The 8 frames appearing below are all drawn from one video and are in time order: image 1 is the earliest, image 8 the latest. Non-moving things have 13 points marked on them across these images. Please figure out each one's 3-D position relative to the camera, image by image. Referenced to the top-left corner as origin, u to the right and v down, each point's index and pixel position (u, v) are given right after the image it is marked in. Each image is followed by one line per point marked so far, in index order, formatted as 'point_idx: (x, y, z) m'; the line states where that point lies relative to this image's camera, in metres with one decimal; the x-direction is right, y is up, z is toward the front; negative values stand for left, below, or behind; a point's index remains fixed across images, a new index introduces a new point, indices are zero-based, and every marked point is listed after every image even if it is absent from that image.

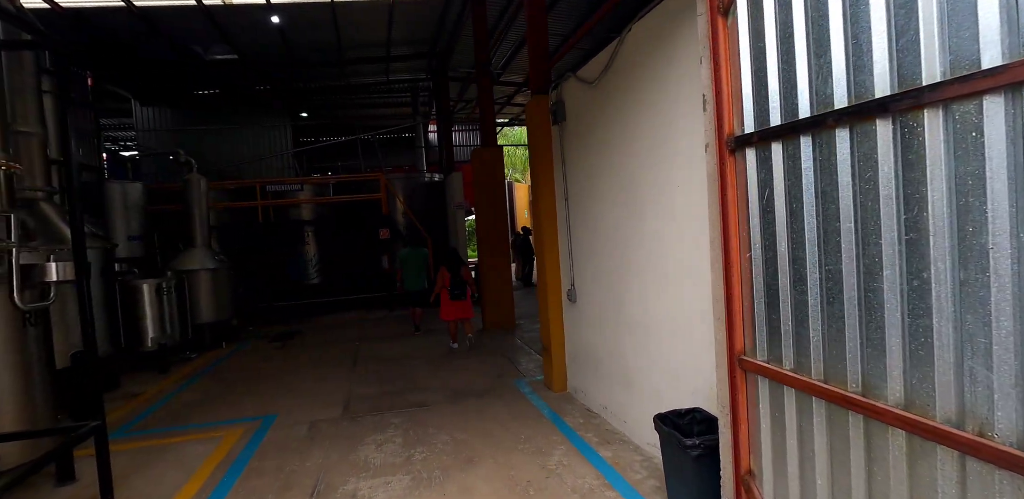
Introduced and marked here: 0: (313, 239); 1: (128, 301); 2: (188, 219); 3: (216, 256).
0: (-4.2, +0.2, +10.2) m
1: (-4.9, -0.6, +6.2) m
2: (-5.2, +0.5, +7.7) m
3: (-4.7, -0.1, +7.8) m
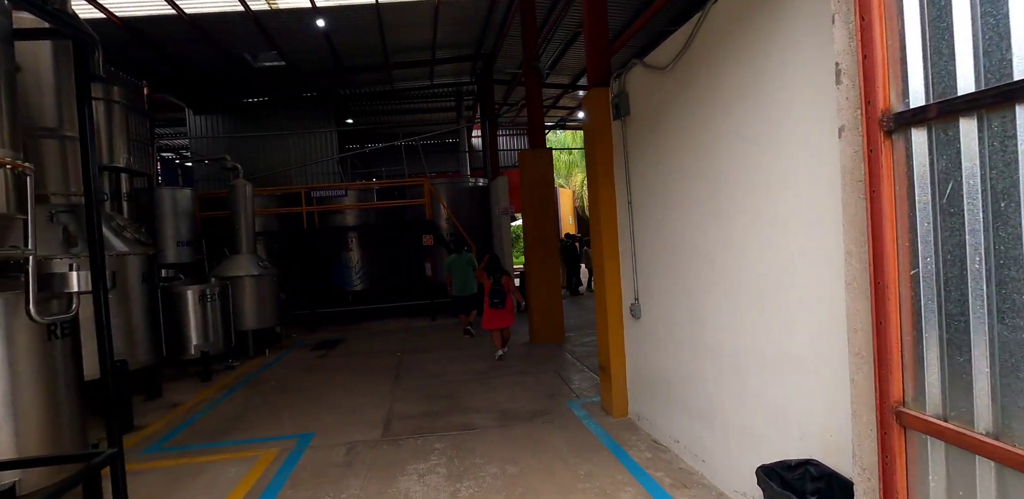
0: (-3.2, +0.1, +10.0) m
1: (-4.2, -0.7, +6.1) m
2: (-4.4, +0.4, +7.6) m
3: (-4.0, -0.2, +7.7) m
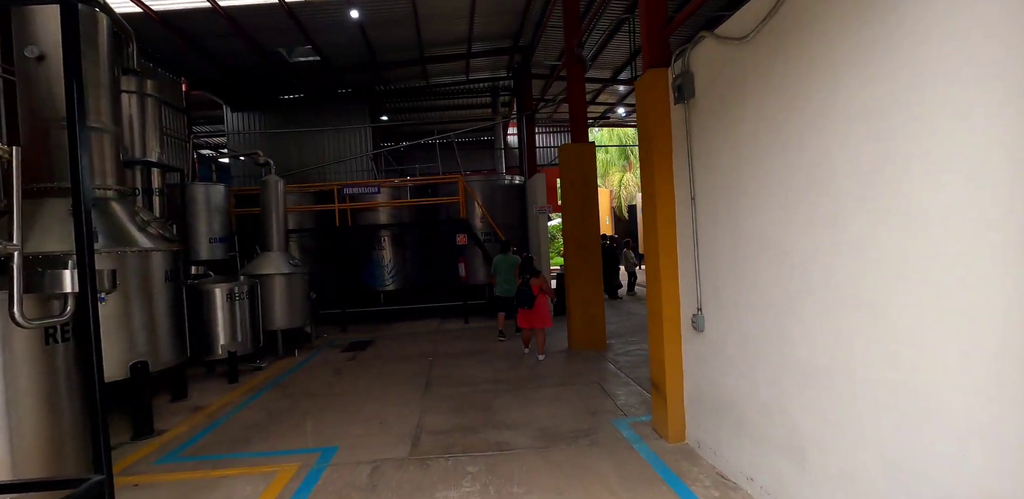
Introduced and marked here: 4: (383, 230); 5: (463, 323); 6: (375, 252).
0: (-2.5, +0.1, +9.8) m
1: (-3.8, -0.7, +5.9) m
2: (-3.8, +0.4, +7.5) m
3: (-3.4, -0.2, +7.5) m
4: (-2.5, +0.4, +9.6) m
5: (-1.0, -1.4, +9.5) m
6: (-2.7, 0.0, +9.7) m
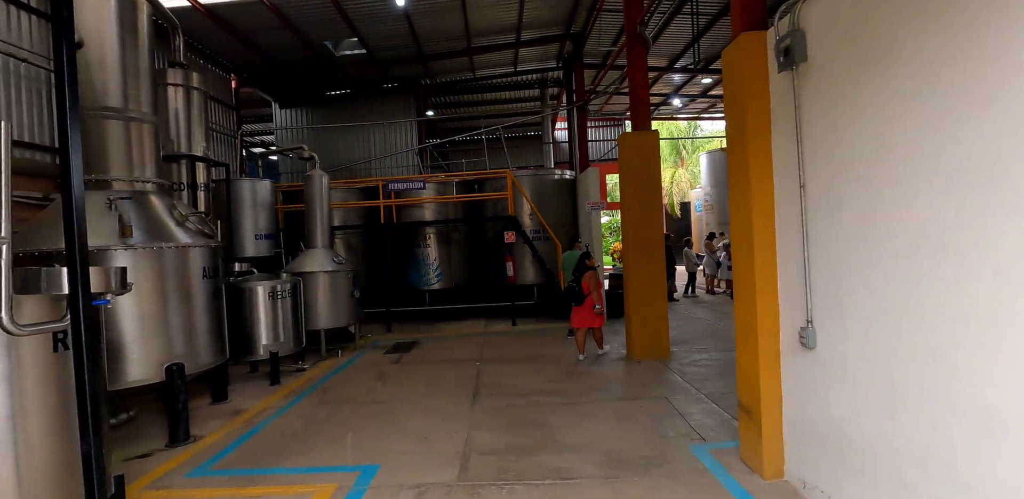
0: (-1.5, +0.2, +9.4) m
1: (-3.1, -0.6, +5.6) m
2: (-3.0, +0.5, +7.2) m
3: (-2.6, -0.1, +7.2) m
4: (-1.6, +0.4, +9.3) m
5: (0.0, -1.4, +9.0) m
6: (-1.8, 0.0, +9.3) m
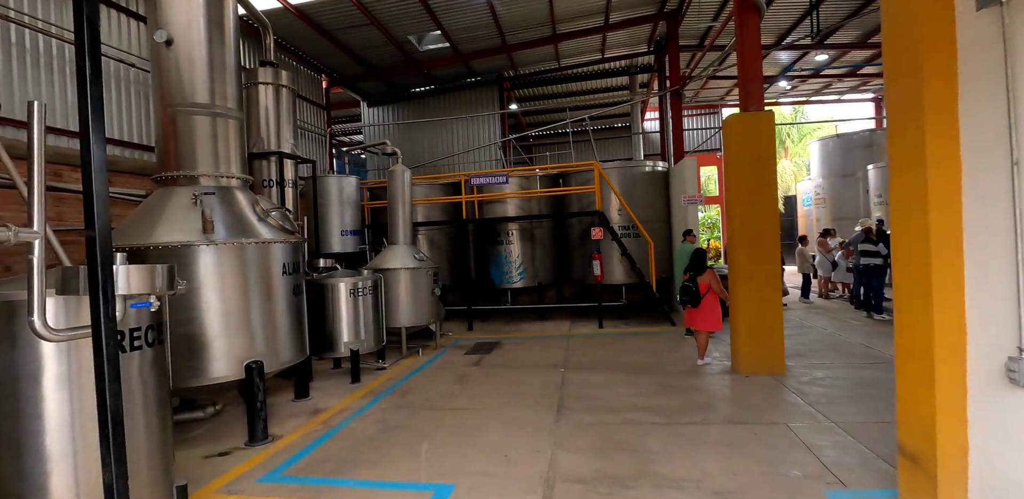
0: (+0.1, +0.2, +9.0) m
1: (-2.2, -0.6, +5.6) m
2: (-1.8, +0.5, +7.2) m
3: (-1.4, -0.1, +7.1) m
4: (0.0, +0.5, +8.9) m
5: (+1.5, -1.3, +8.4) m
6: (-0.2, +0.1, +9.0) m
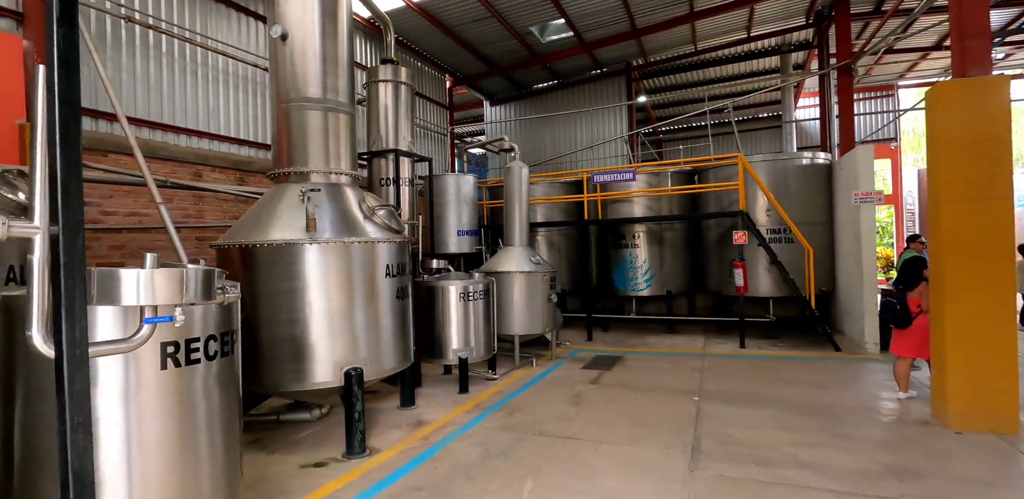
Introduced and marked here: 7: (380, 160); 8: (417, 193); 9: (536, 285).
0: (+2.2, +0.1, +8.1) m
1: (-0.8, -0.6, +5.3) m
2: (-0.1, +0.5, +6.7) m
3: (+0.3, -0.1, +6.5) m
4: (+2.1, +0.4, +8.0) m
5: (+3.3, -1.4, +7.1) m
6: (+1.9, 0.0, +8.2) m
7: (-1.7, +1.1, +6.1) m
8: (-1.3, +0.8, +6.5) m
9: (+0.3, -0.5, +6.4) m
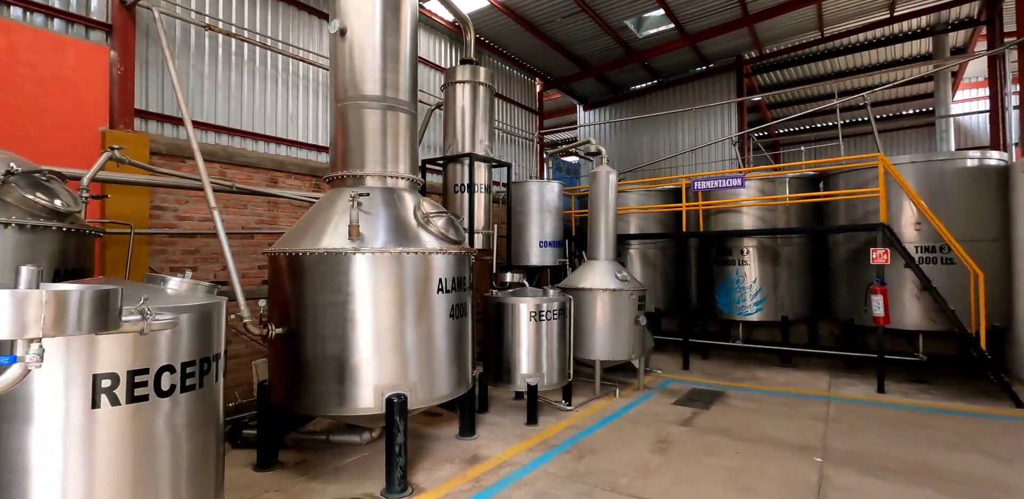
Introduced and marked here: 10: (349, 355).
0: (+3.5, -0.1, +6.9) m
1: (-0.1, -0.7, +4.8) m
2: (+1.0, +0.3, +6.1) m
3: (+1.3, -0.3, +5.8) m
4: (+3.3, +0.2, +6.9) m
5: (+4.3, -1.7, +5.7) m
6: (+3.2, -0.2, +7.0) m
7: (-0.7, +1.0, +5.8) m
8: (-0.3, +0.6, +6.1) m
9: (+1.2, -0.6, +5.6) m
10: (-1.1, -0.7, +3.4) m
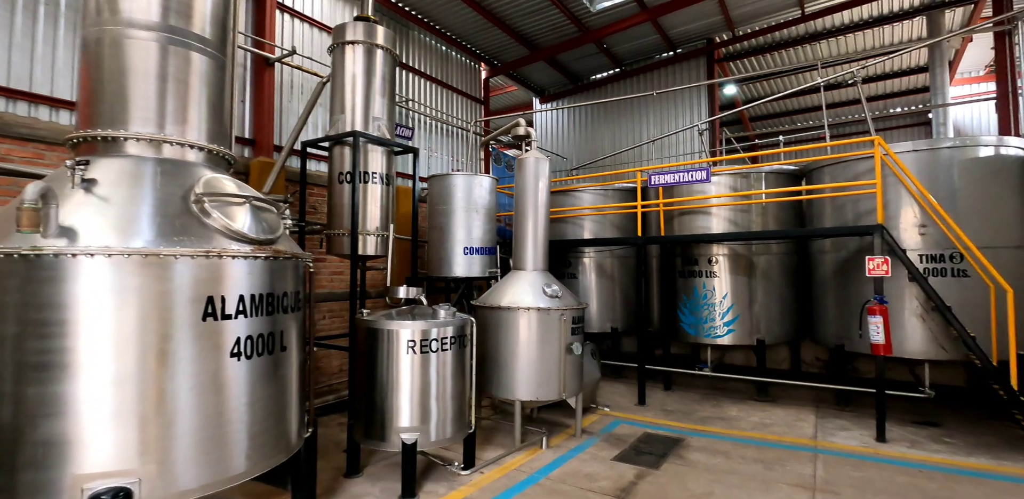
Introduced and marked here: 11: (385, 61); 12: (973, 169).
0: (+2.5, -0.2, +5.8) m
1: (-1.0, -0.8, +3.6) m
2: (+0.1, +0.3, +4.9) m
3: (+0.4, -0.3, +4.6) m
4: (+2.4, +0.1, +5.7) m
5: (+3.4, -1.8, +4.5) m
6: (+2.3, -0.4, +5.9) m
7: (-1.6, +0.9, +4.6) m
8: (-1.2, +0.6, +4.9) m
9: (+0.3, -0.7, +4.4) m
10: (-2.0, -0.7, +2.1) m
11: (-1.2, +1.8, +4.7) m
12: (+4.8, +0.8, +5.0) m
